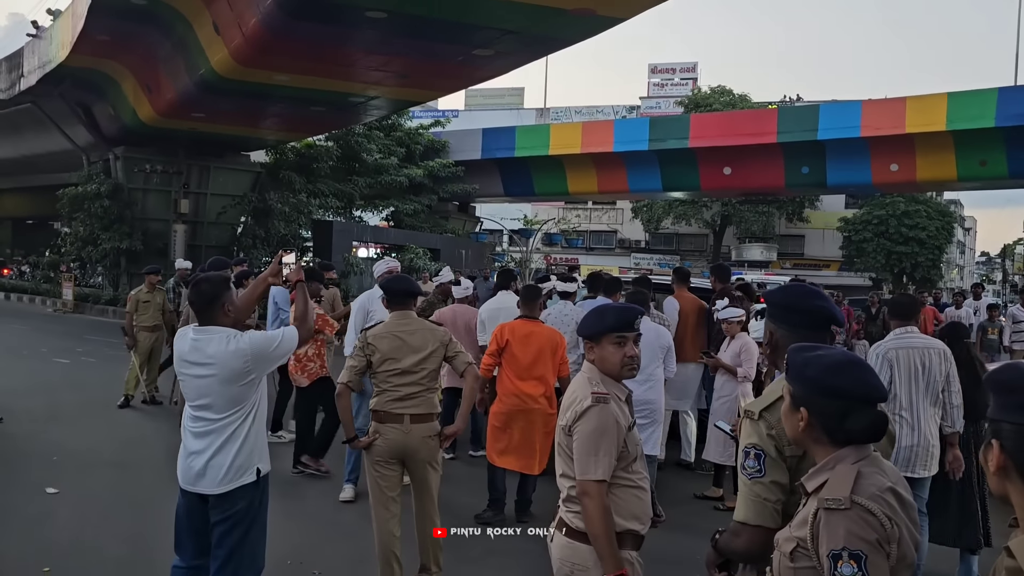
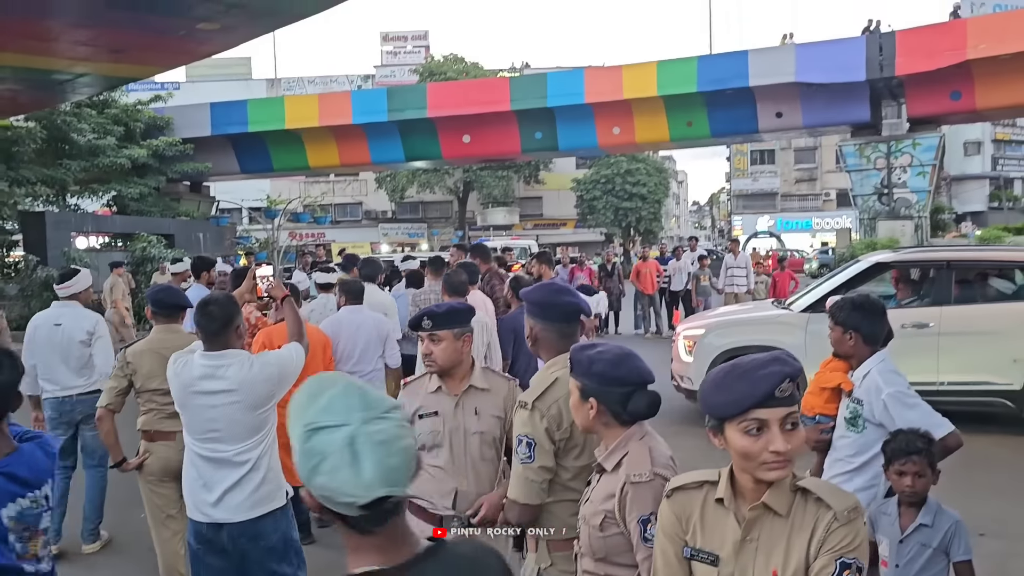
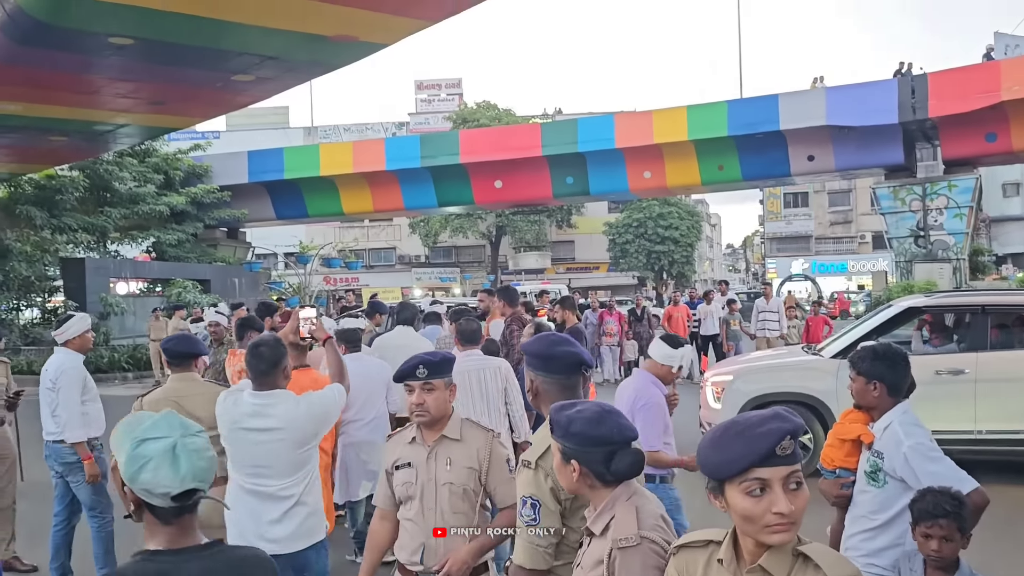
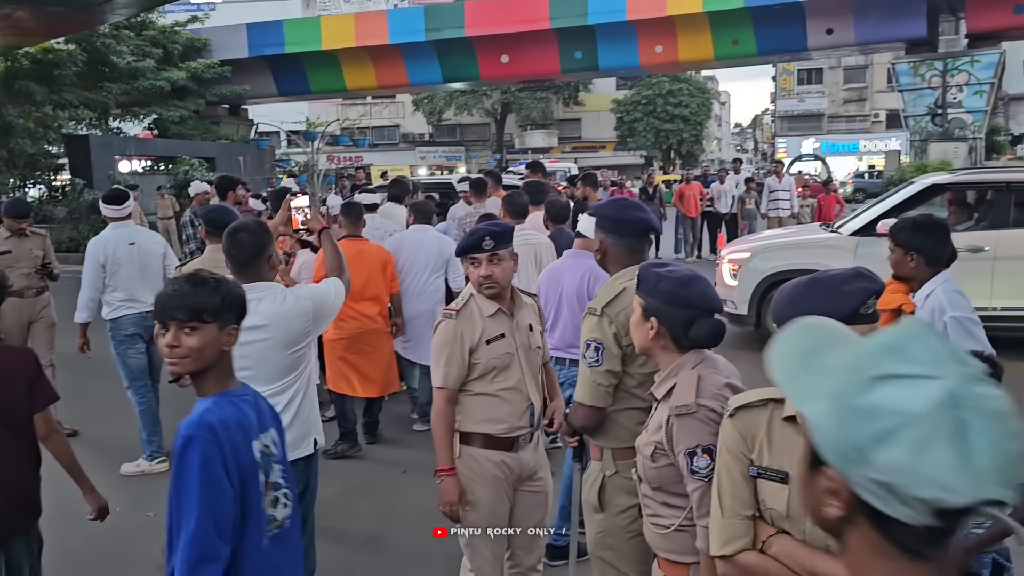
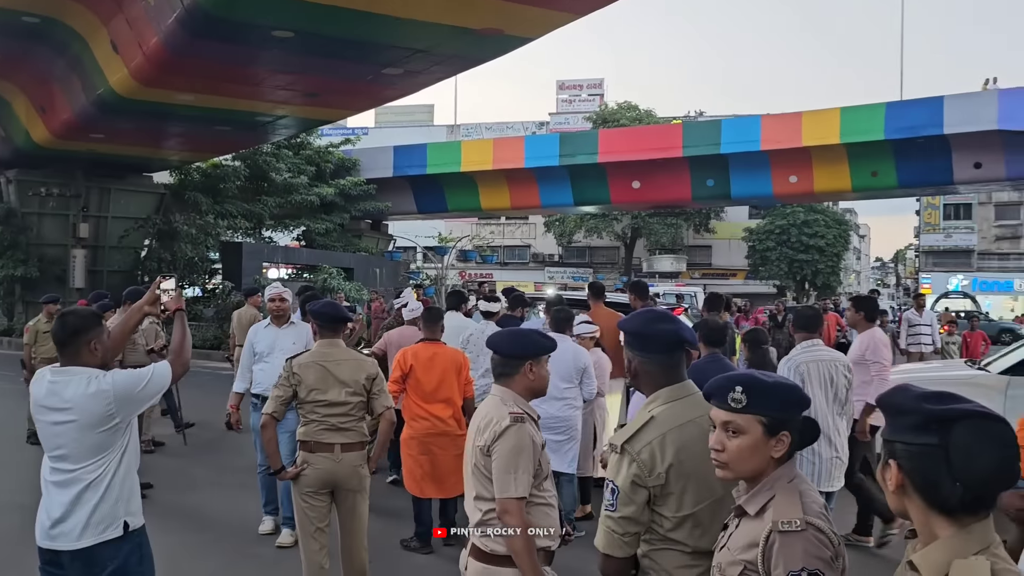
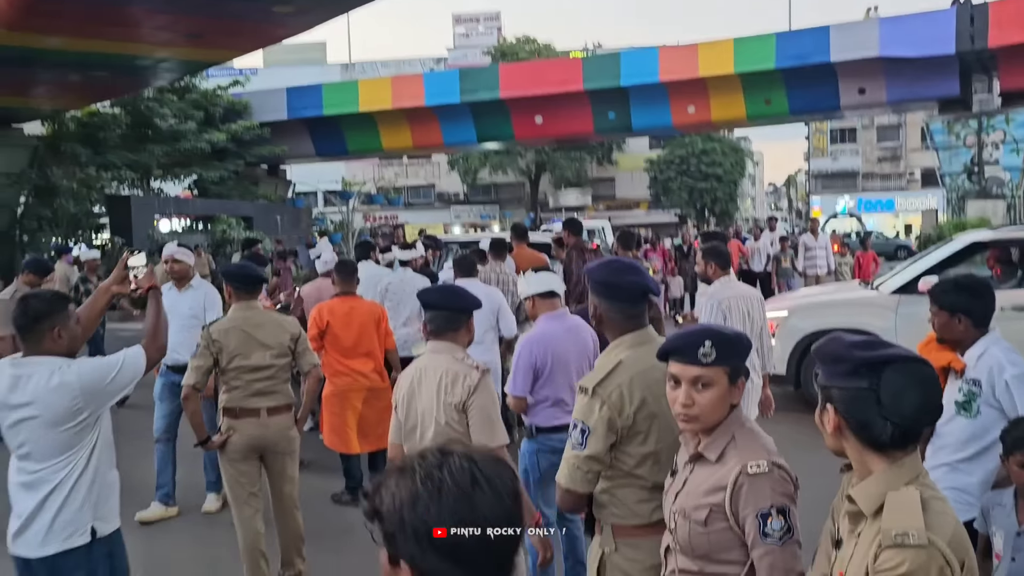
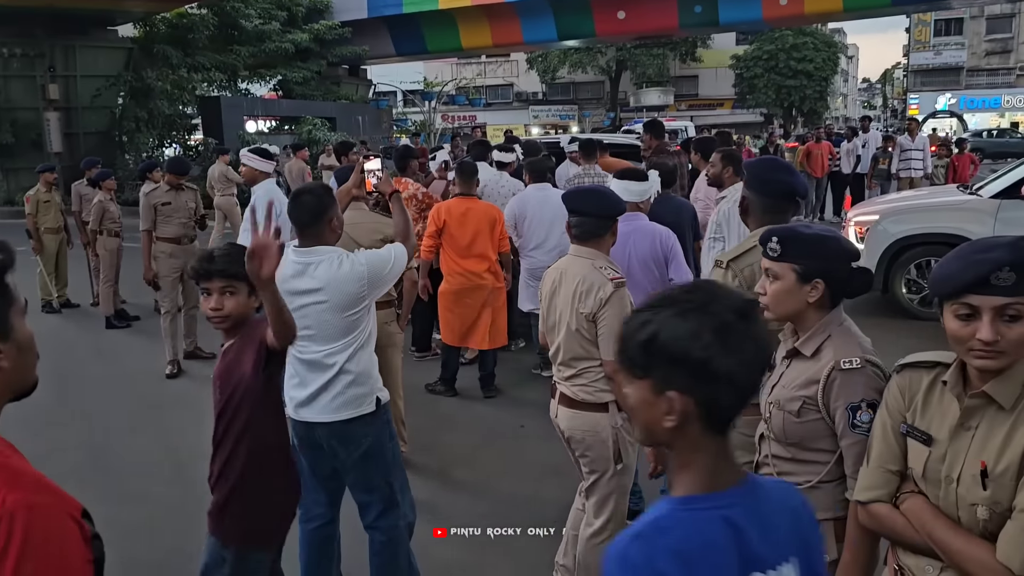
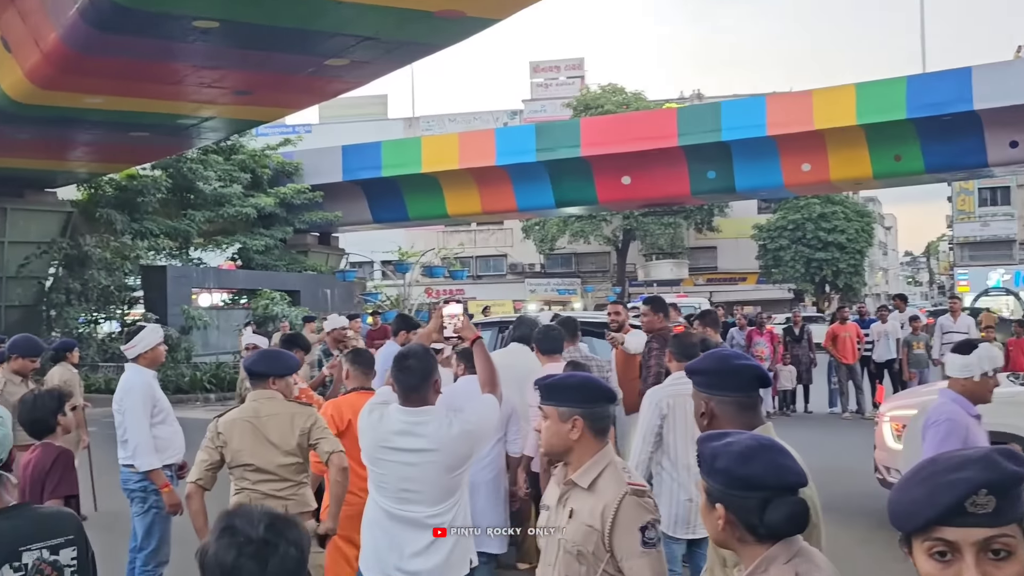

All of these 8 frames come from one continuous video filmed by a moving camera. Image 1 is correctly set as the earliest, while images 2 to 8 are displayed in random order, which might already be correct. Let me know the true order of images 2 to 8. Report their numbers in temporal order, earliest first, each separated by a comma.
5, 6, 7, 4, 2, 3, 8
